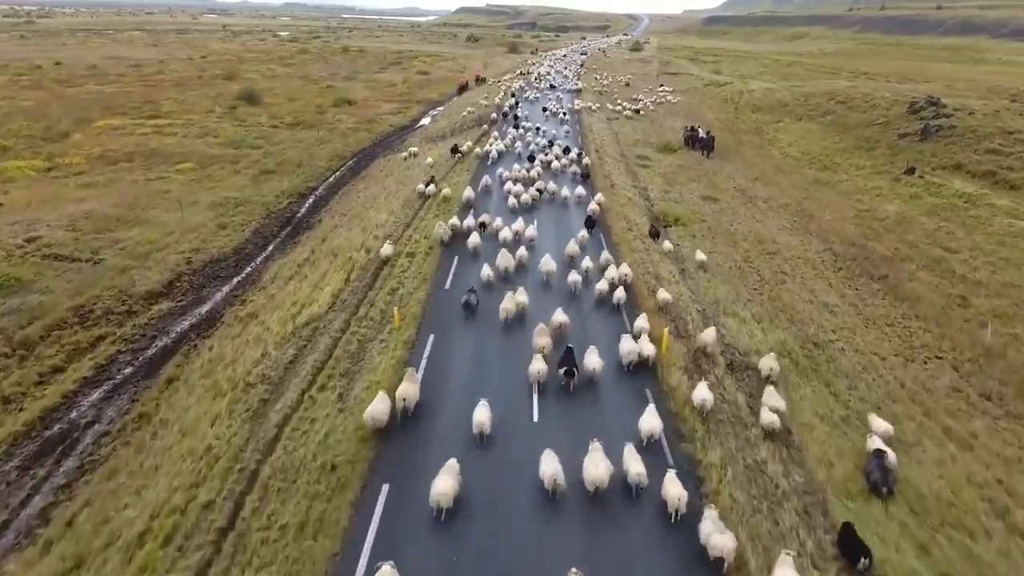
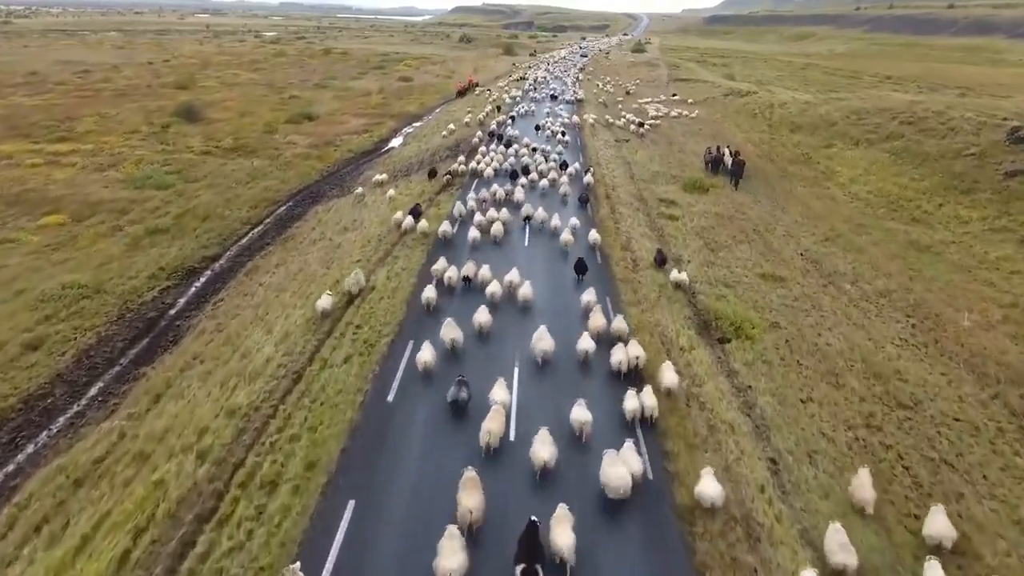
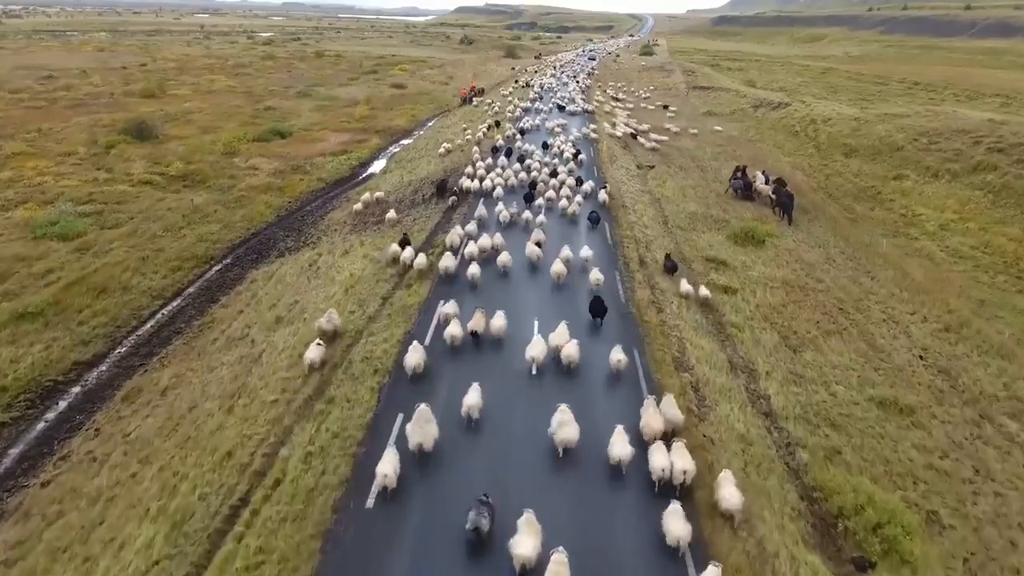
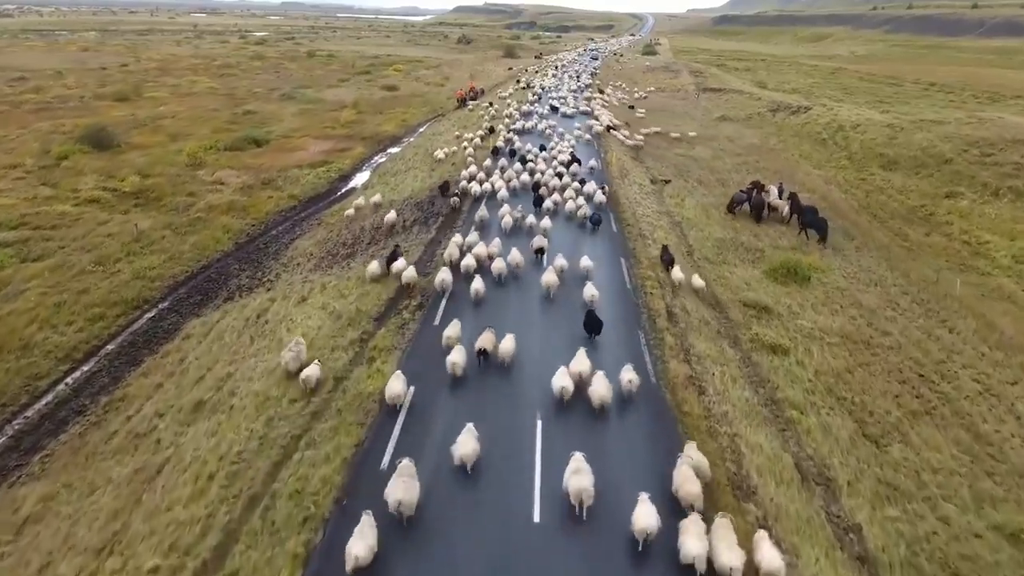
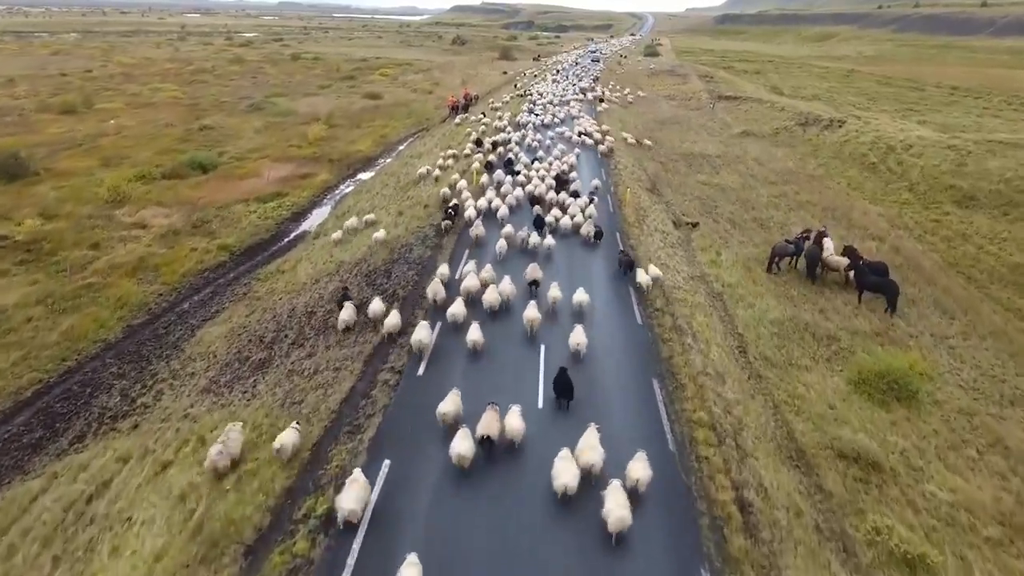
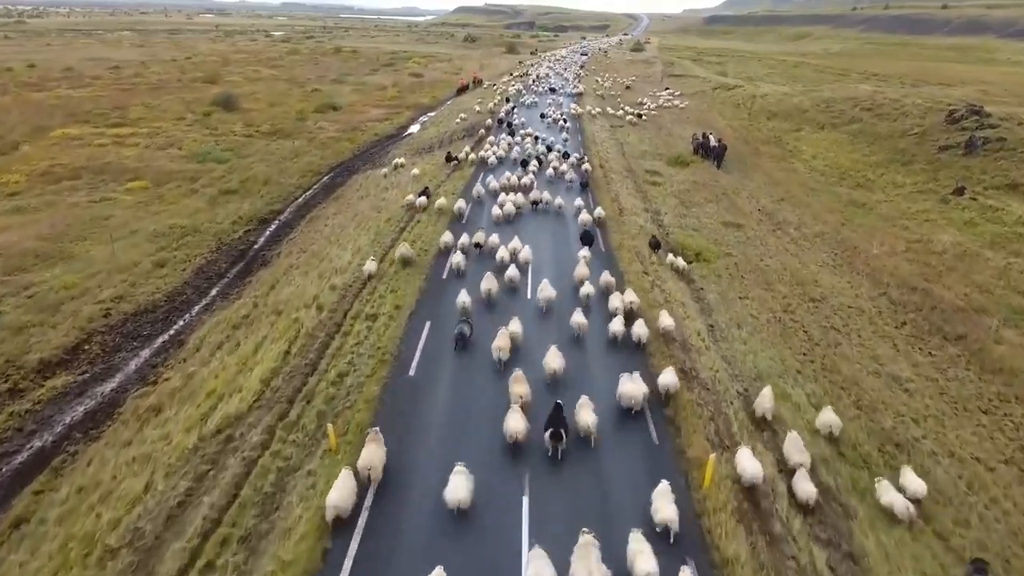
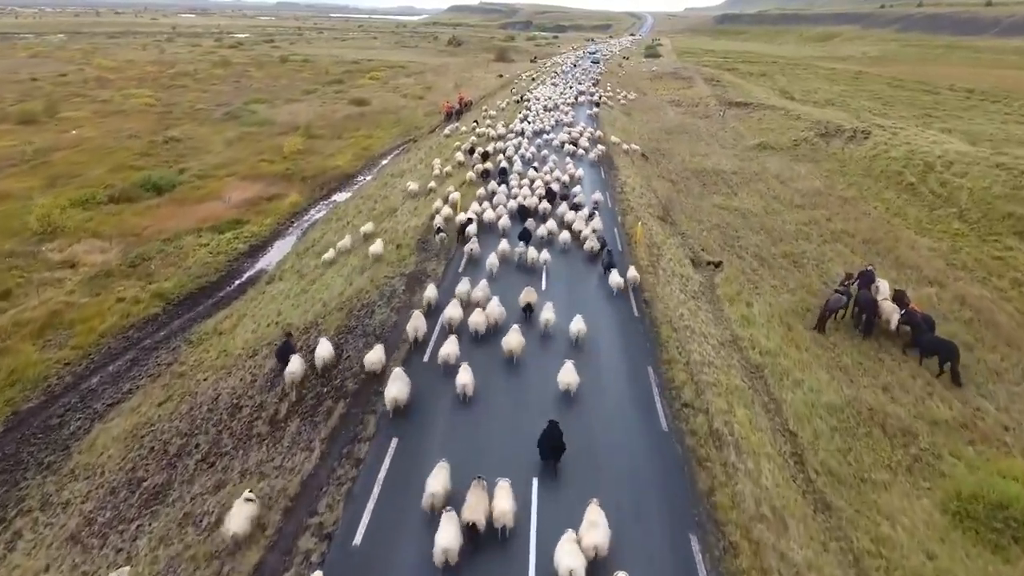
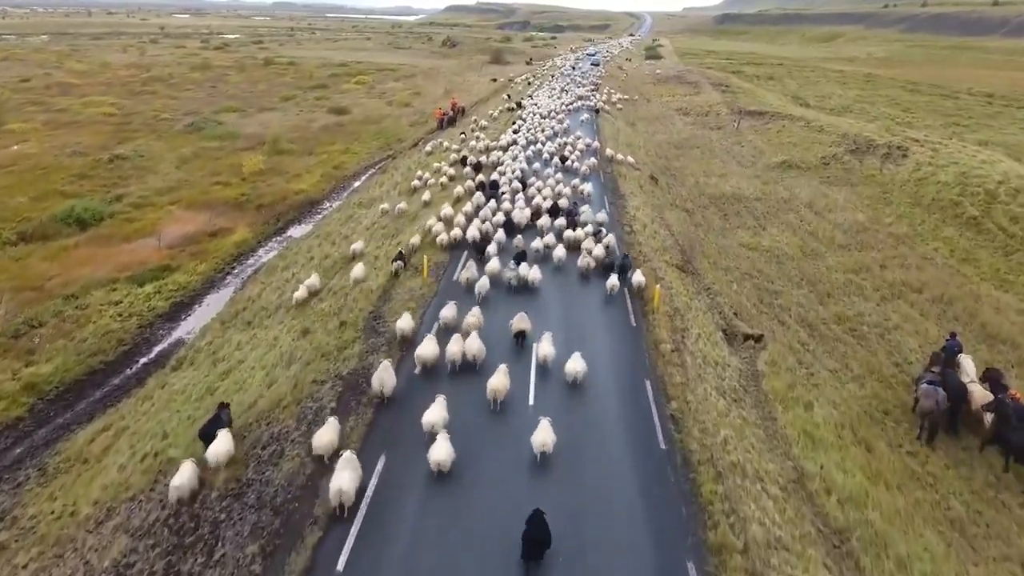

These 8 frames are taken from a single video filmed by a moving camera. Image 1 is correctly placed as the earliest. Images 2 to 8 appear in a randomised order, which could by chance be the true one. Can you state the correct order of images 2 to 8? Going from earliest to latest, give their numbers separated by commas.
6, 2, 3, 4, 5, 7, 8
